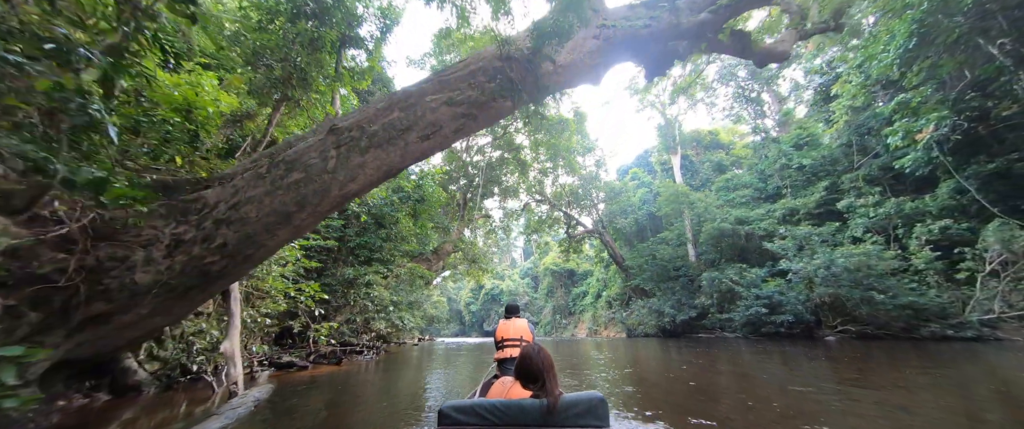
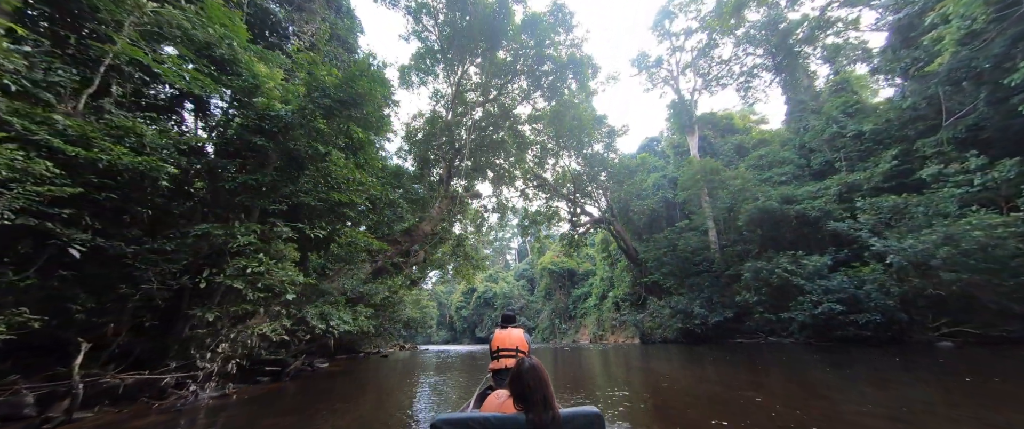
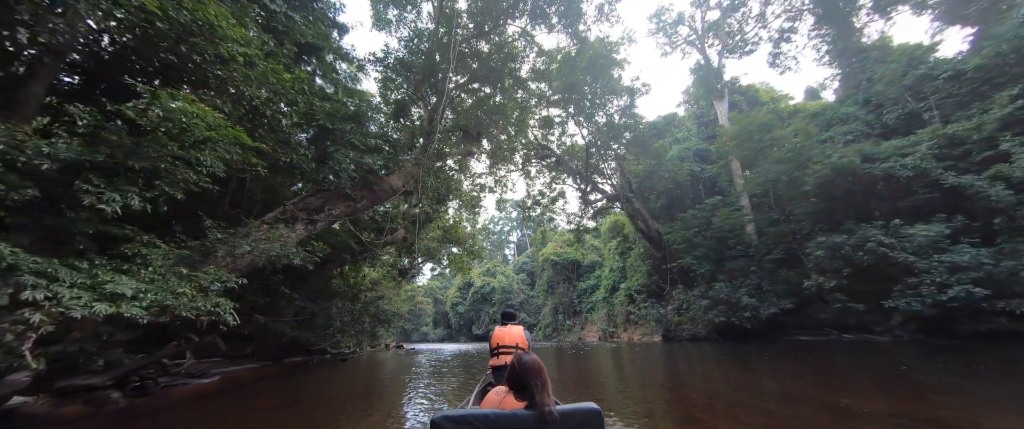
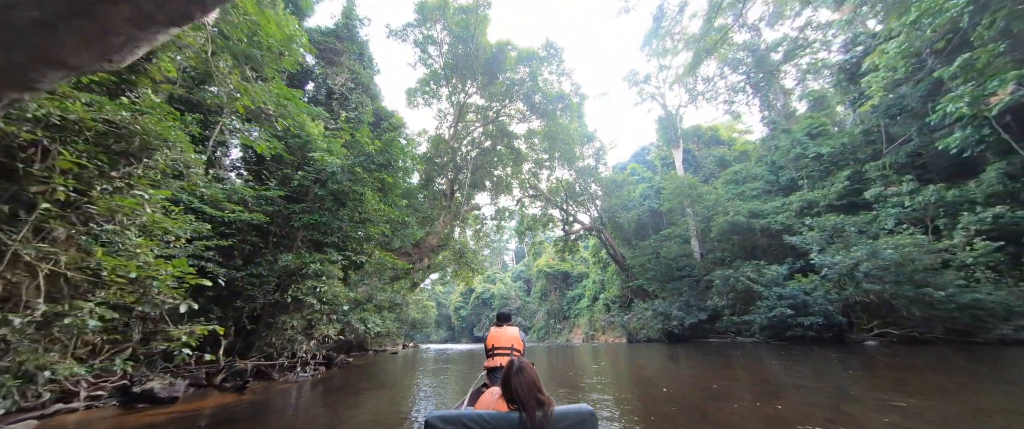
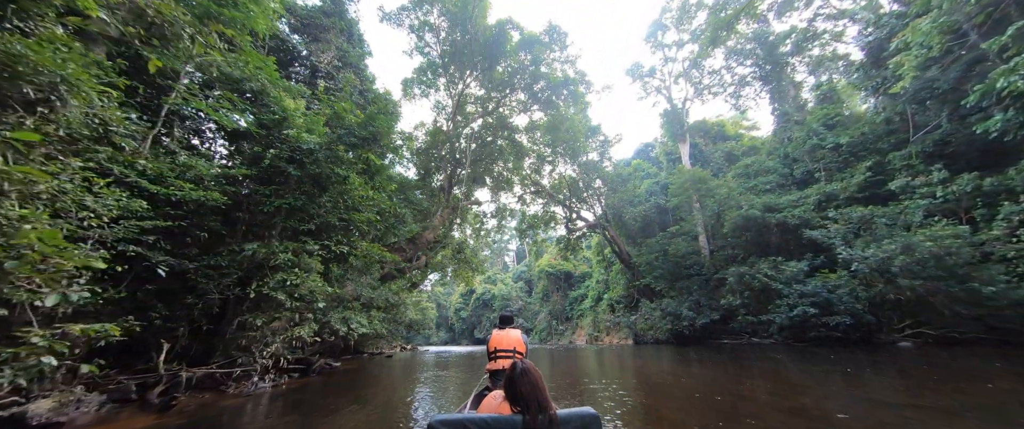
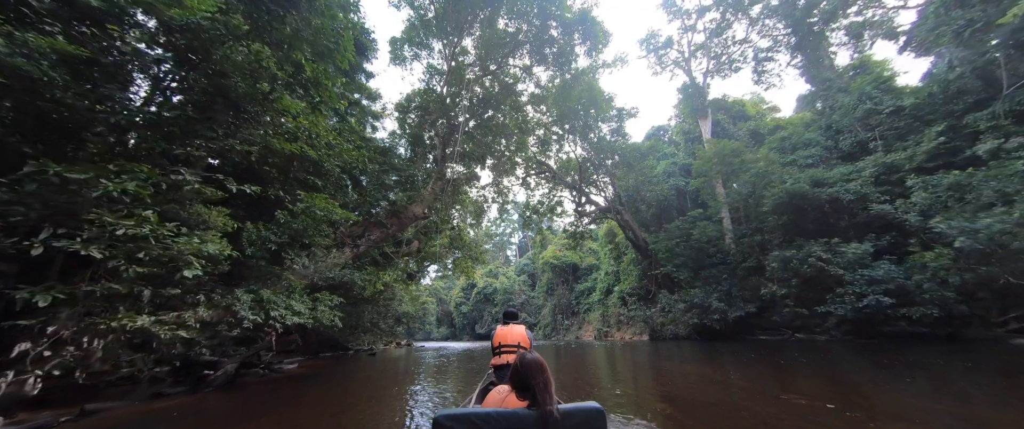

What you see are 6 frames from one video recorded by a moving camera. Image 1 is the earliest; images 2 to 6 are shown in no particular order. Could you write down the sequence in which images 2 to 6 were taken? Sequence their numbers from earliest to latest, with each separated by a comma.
4, 5, 2, 6, 3
